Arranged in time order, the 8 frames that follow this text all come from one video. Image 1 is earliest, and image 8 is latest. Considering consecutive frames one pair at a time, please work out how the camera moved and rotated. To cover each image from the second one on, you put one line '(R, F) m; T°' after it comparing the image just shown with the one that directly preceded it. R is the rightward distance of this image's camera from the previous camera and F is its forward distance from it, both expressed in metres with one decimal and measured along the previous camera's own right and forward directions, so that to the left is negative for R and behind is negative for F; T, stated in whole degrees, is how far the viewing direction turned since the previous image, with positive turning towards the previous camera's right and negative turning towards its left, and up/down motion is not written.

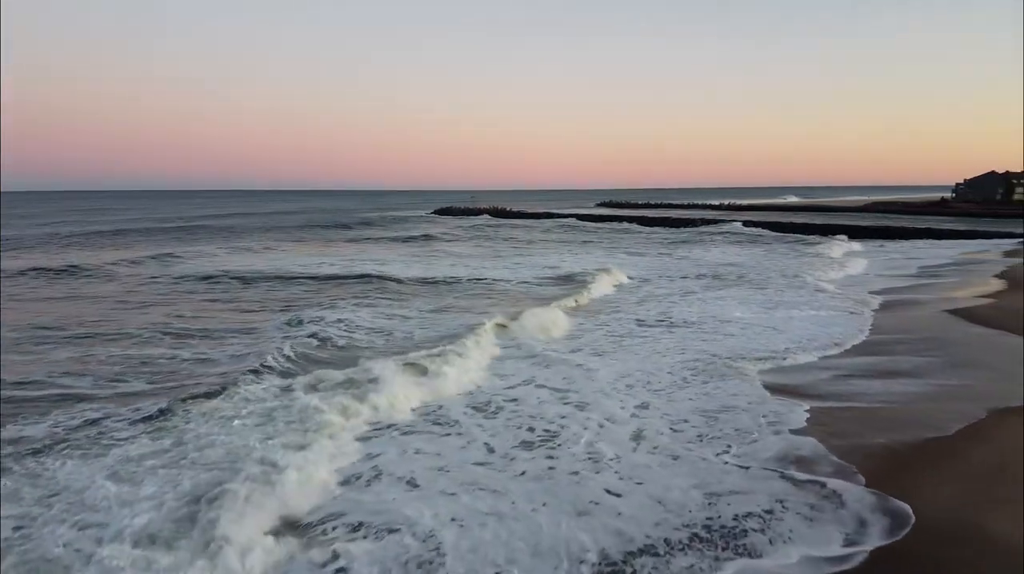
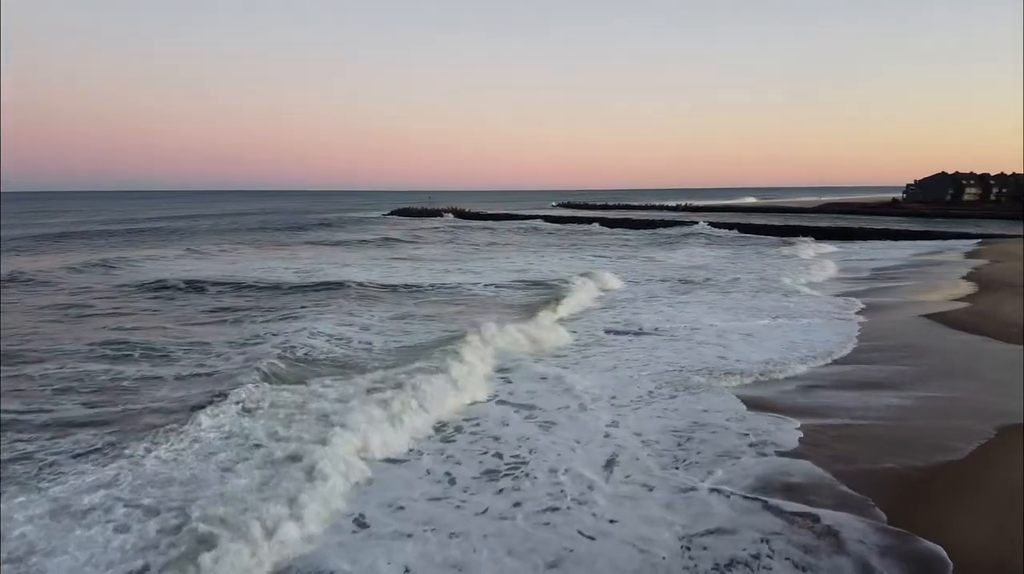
(-0.1, +0.4) m; +3°
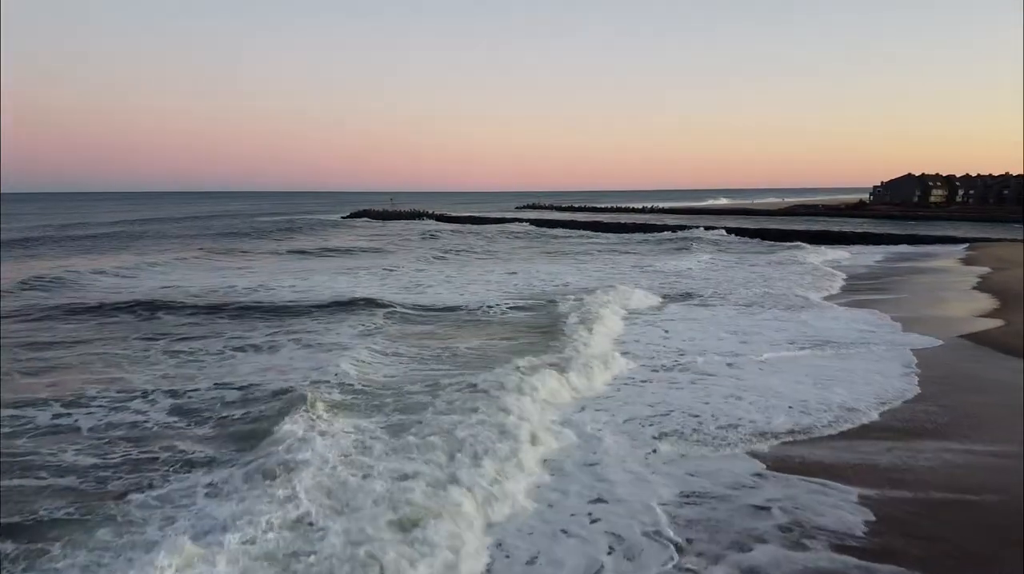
(-0.2, +1.2) m; +2°
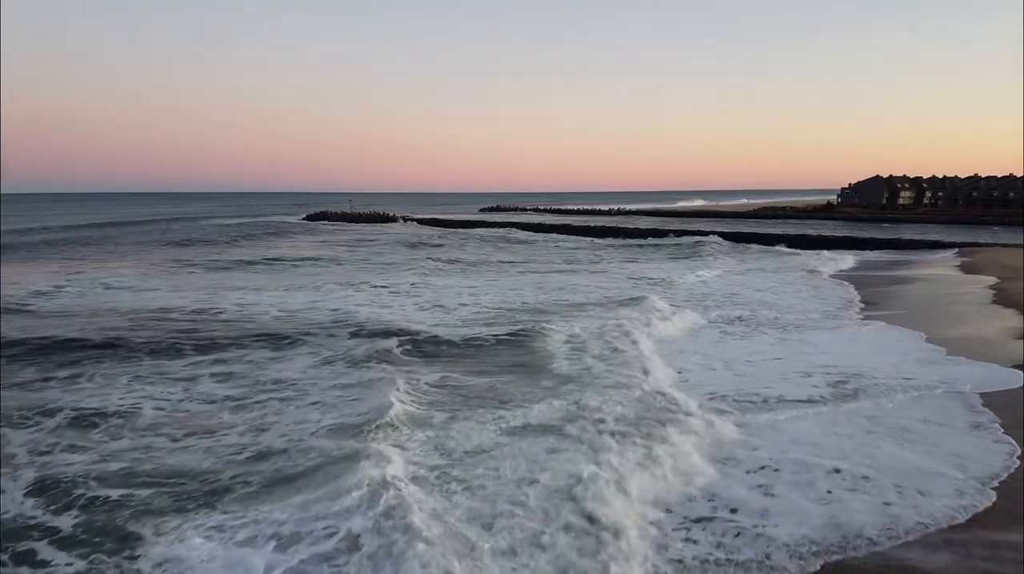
(-0.2, +1.4) m; +2°
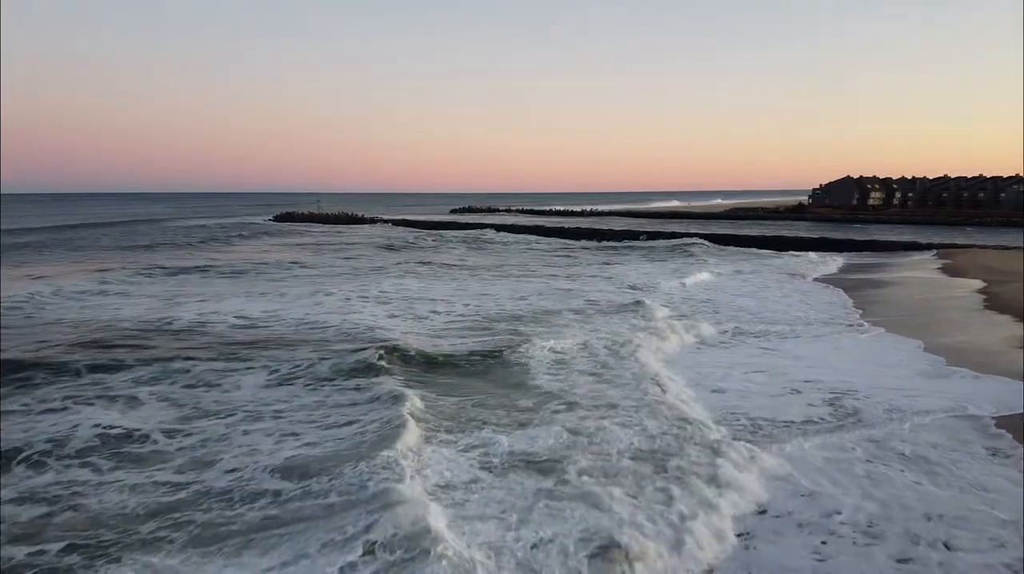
(-0.1, +0.6) m; +2°
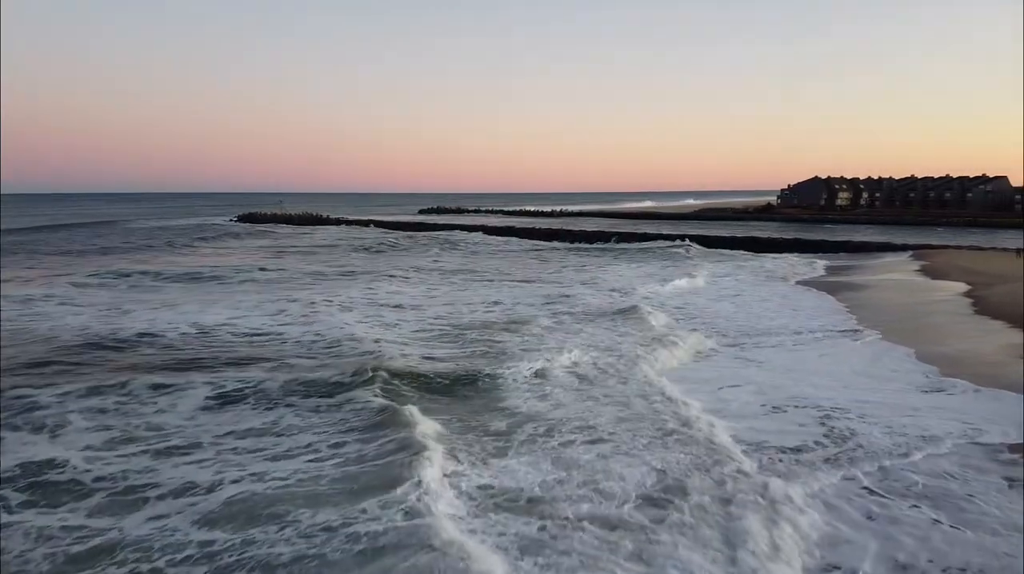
(-0.1, +0.6) m; +2°
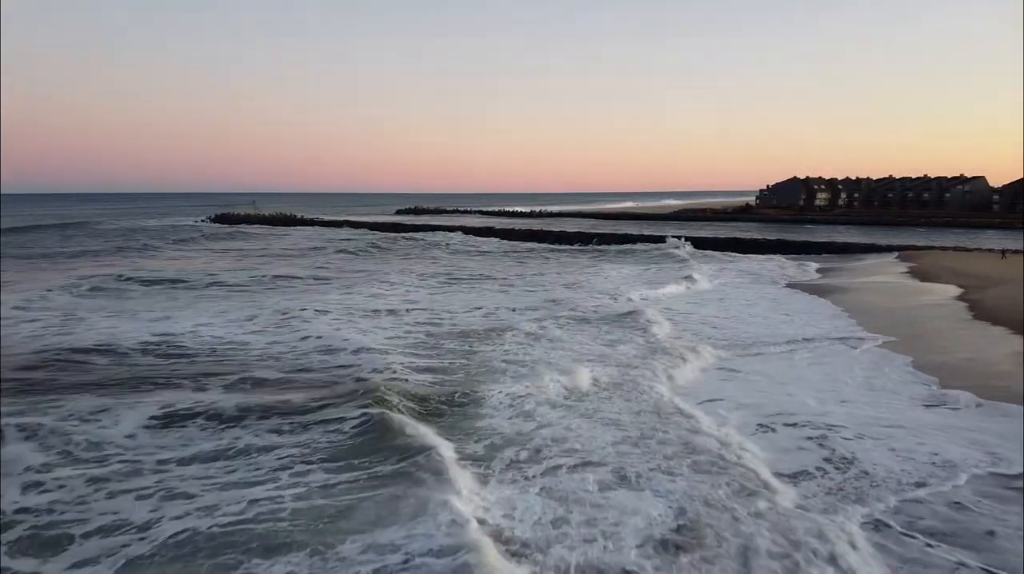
(0.0, +0.5) m; +1°
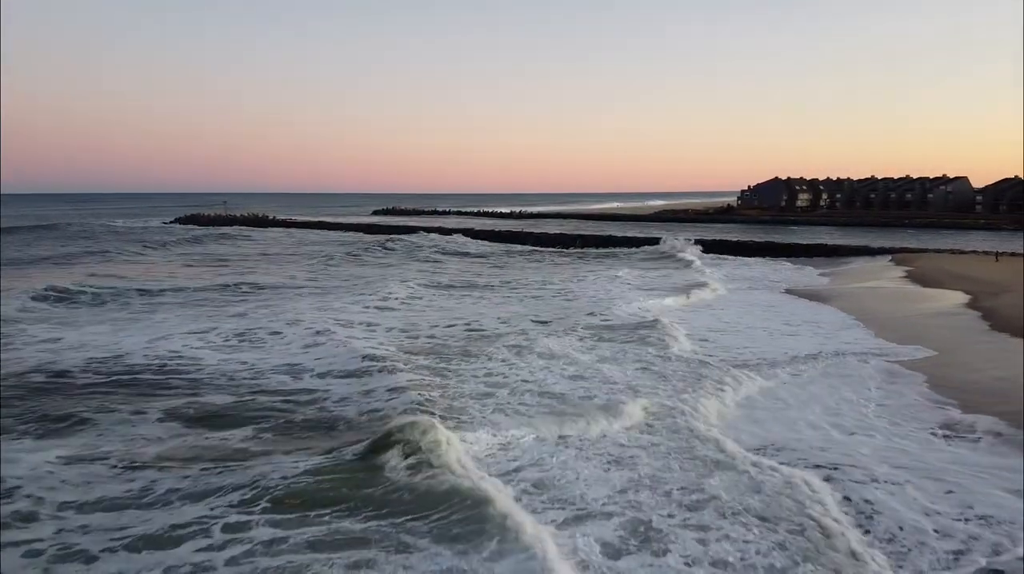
(-0.1, +0.9) m; +1°
